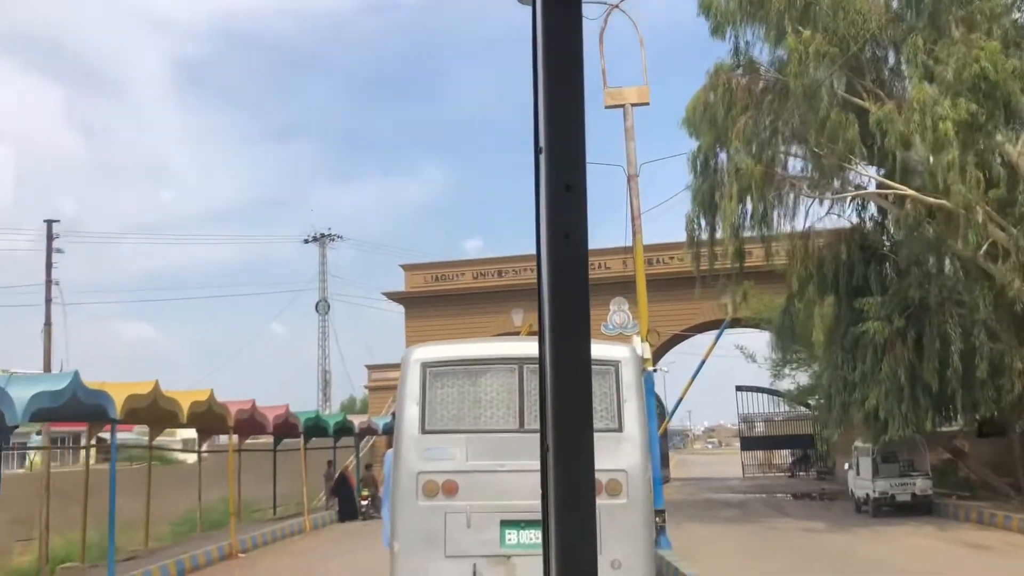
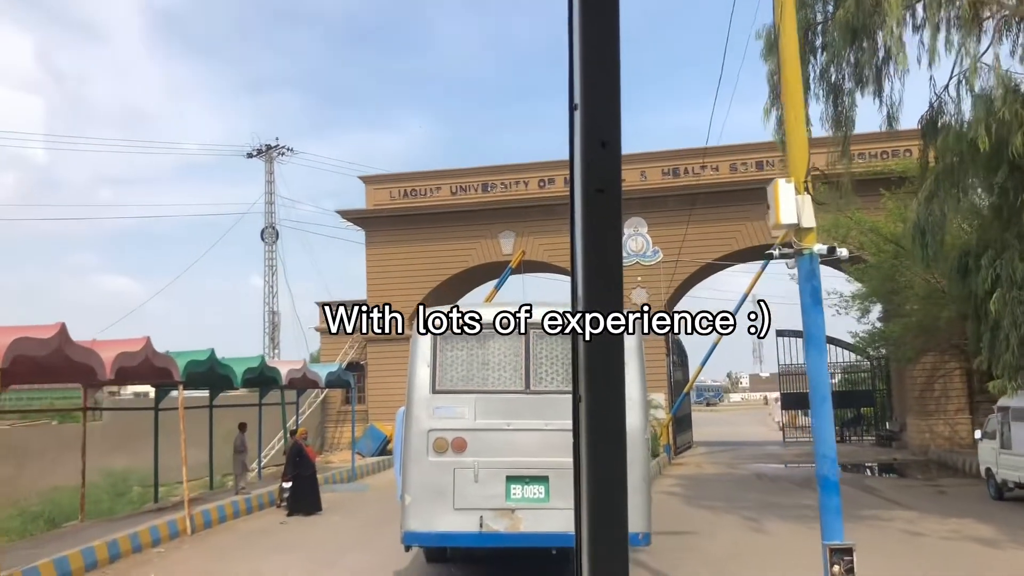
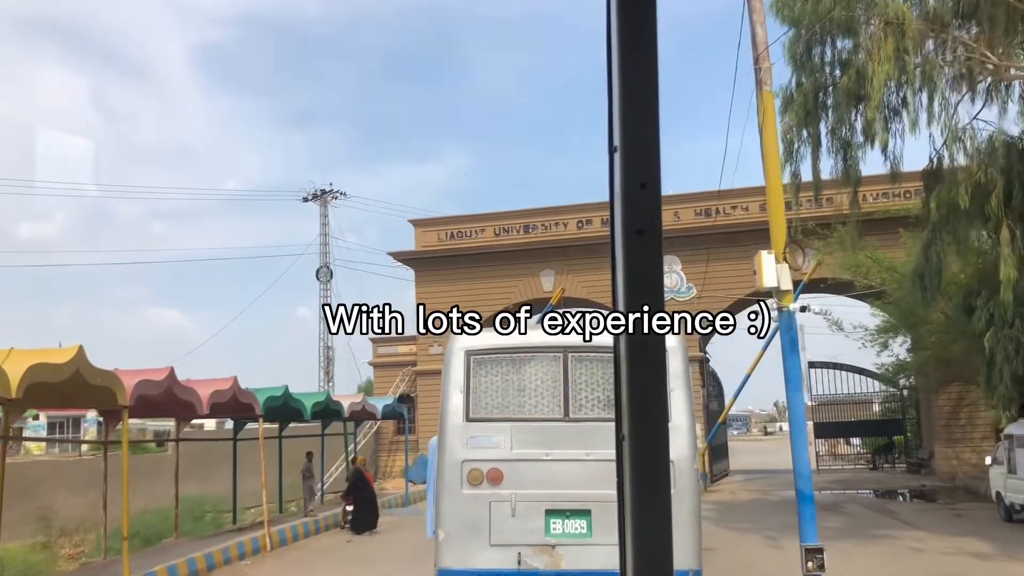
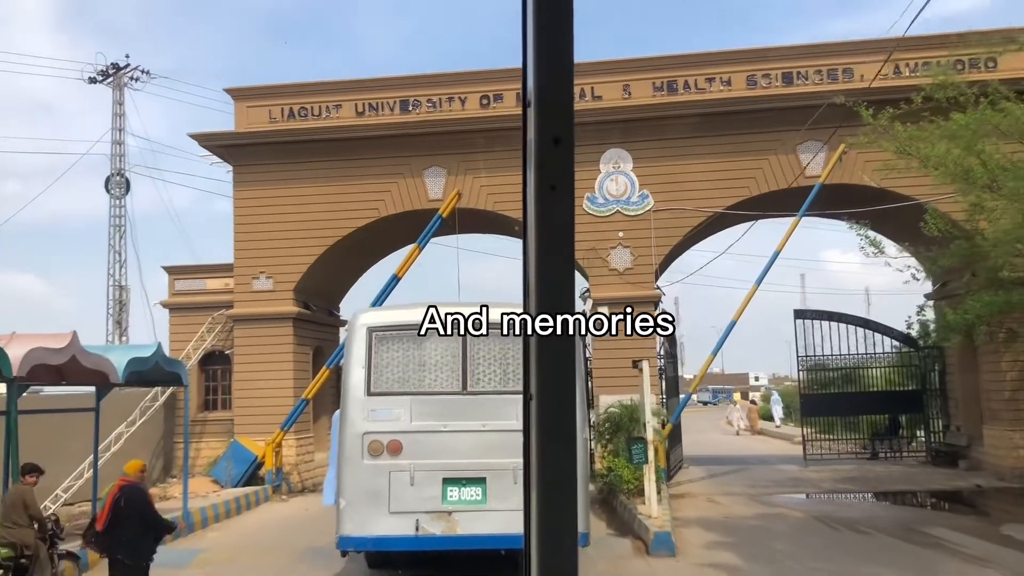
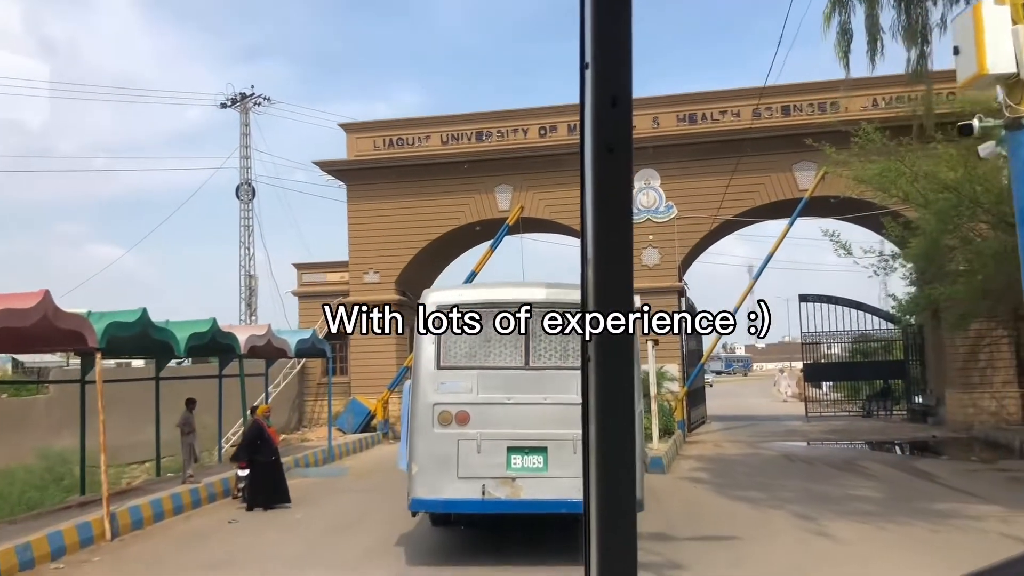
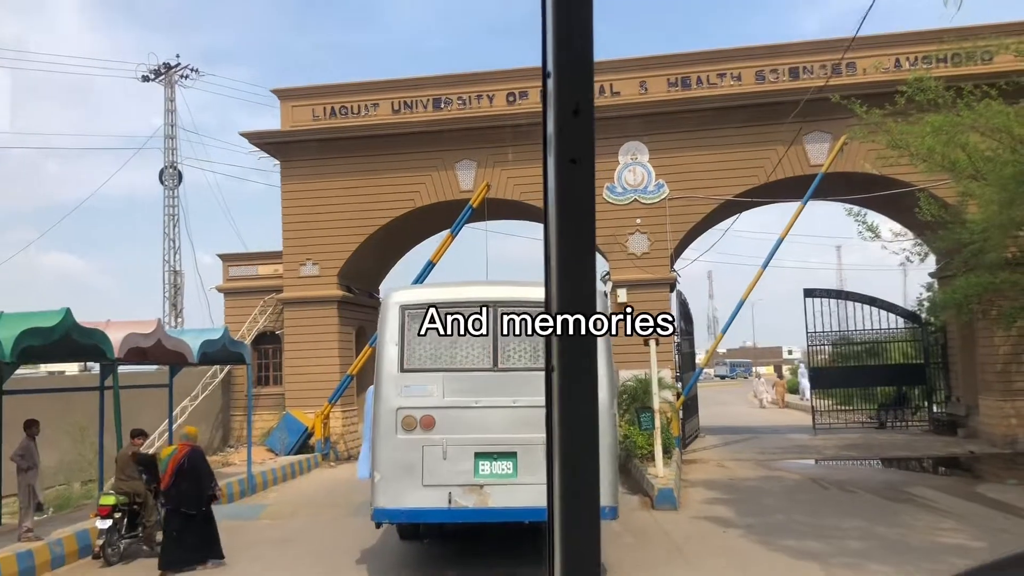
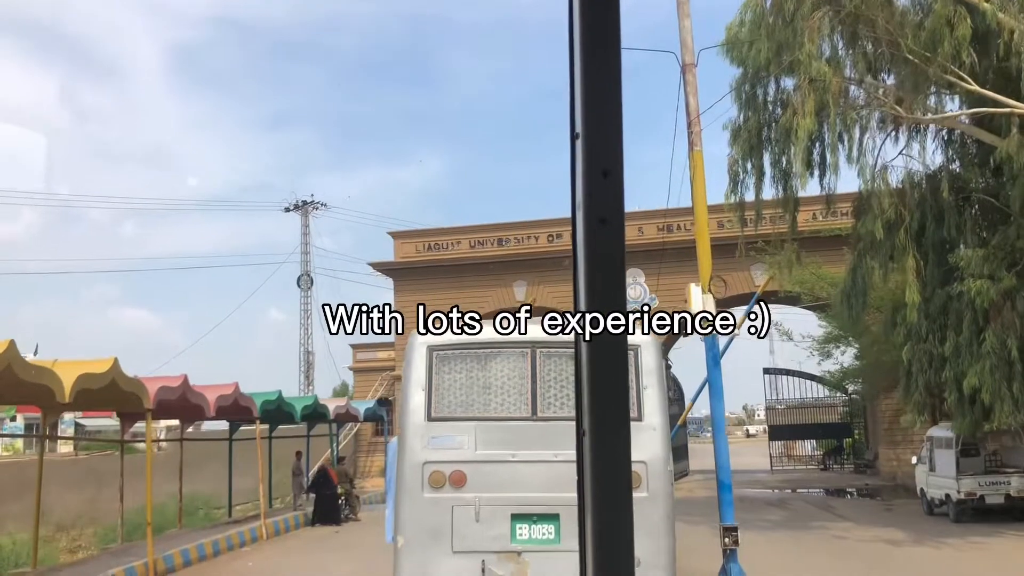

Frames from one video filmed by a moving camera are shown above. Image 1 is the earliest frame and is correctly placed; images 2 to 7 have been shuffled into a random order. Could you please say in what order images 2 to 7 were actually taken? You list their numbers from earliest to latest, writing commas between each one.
7, 3, 2, 5, 6, 4
